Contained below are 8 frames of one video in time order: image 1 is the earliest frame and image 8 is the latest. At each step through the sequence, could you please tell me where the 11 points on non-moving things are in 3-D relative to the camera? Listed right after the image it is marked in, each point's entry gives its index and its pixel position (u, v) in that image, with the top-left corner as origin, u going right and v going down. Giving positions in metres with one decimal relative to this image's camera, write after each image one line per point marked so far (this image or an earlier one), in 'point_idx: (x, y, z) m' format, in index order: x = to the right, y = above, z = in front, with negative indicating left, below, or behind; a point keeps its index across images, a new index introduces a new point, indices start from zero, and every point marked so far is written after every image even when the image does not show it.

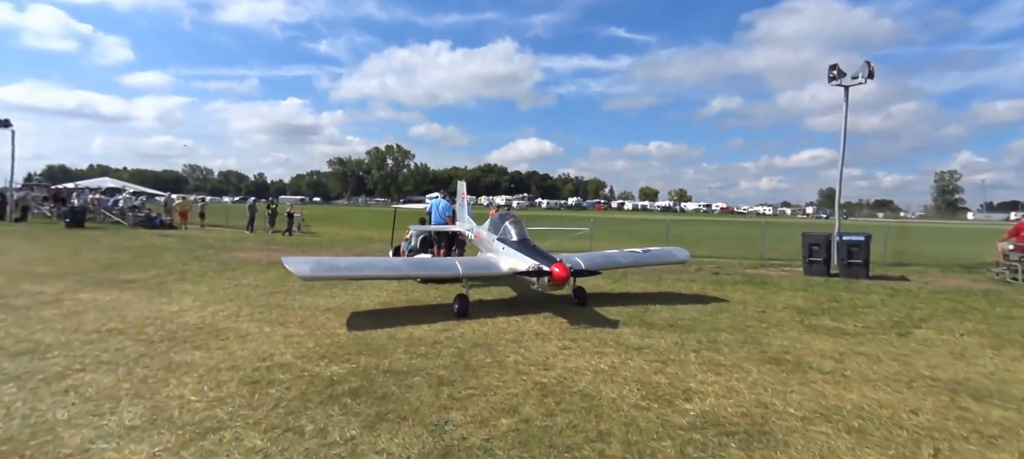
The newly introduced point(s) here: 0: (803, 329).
0: (+3.6, -1.2, +6.6) m
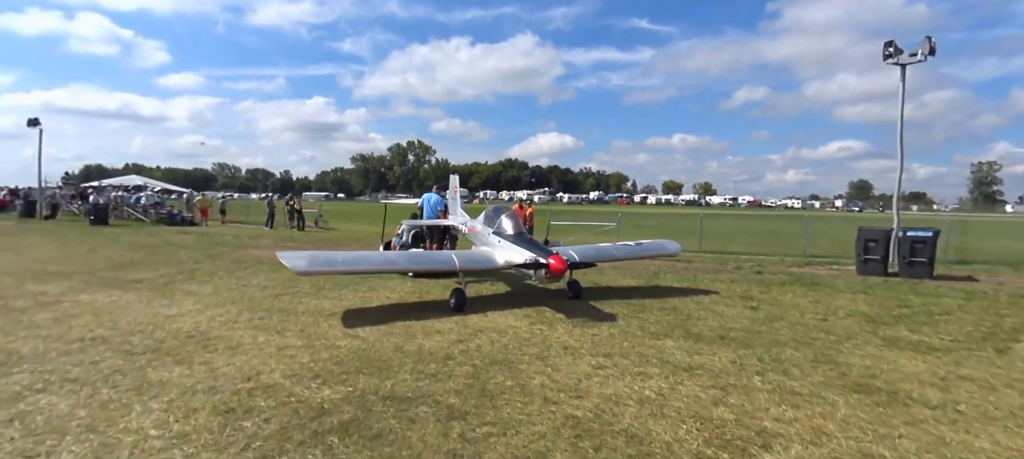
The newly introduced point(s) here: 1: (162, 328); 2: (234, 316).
0: (+3.9, -1.2, +5.6) m
1: (-4.9, -1.4, +7.3) m
2: (-4.2, -1.3, +8.0) m
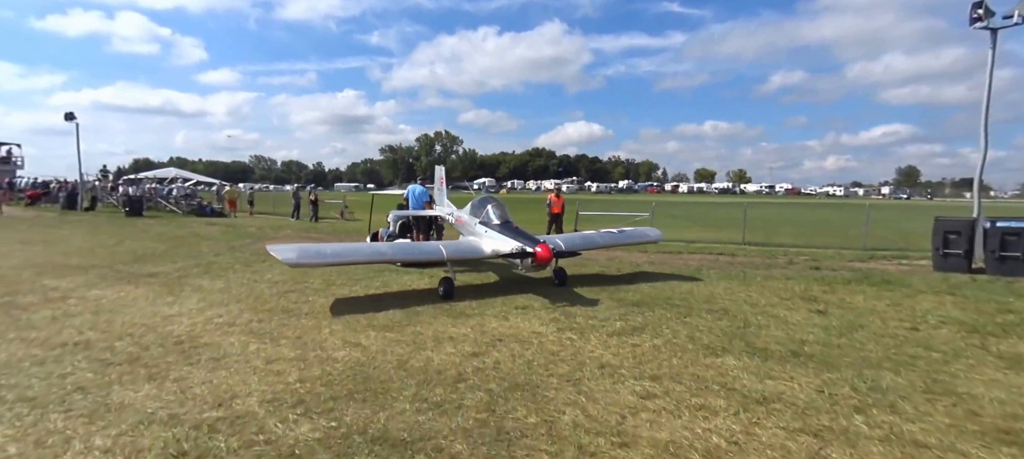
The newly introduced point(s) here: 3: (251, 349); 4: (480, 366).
0: (+4.1, -1.1, +4.4) m
1: (-4.5, -1.3, +6.6) m
2: (-3.9, -1.2, +7.3) m
3: (-2.7, -1.2, +5.4) m
4: (-0.3, -1.2, +4.6) m
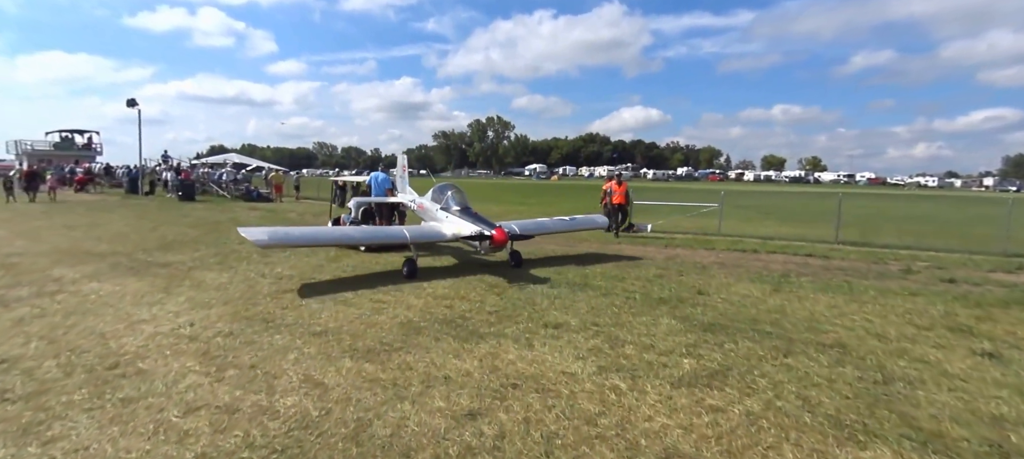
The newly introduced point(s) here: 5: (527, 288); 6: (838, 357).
0: (+4.1, -1.2, +2.4) m
1: (-4.3, -1.2, +5.5) m
2: (-3.5, -1.1, +6.0) m
3: (-2.5, -1.2, +4.0) m
4: (-0.2, -1.2, +3.0) m
5: (+0.3, -0.8, +7.4) m
6: (+2.8, -1.1, +4.4) m
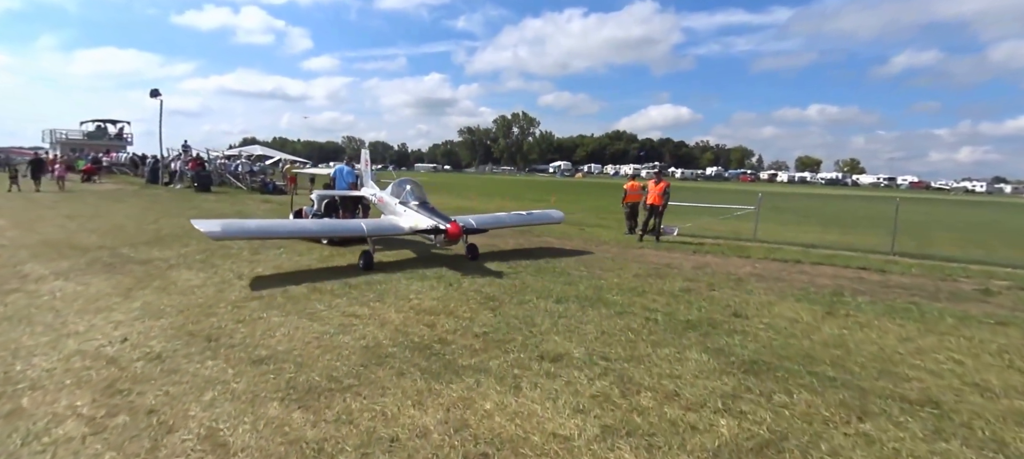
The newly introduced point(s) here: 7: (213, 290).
0: (+3.9, -1.4, +1.1) m
1: (-4.3, -1.2, +4.6) m
2: (-3.6, -1.1, +5.1) m
3: (-2.7, -1.2, +3.1) m
4: (-0.4, -1.3, +1.9) m
5: (+0.3, -0.9, +6.3) m
6: (+2.6, -1.2, +3.2) m
7: (-4.1, -0.8, +7.1) m
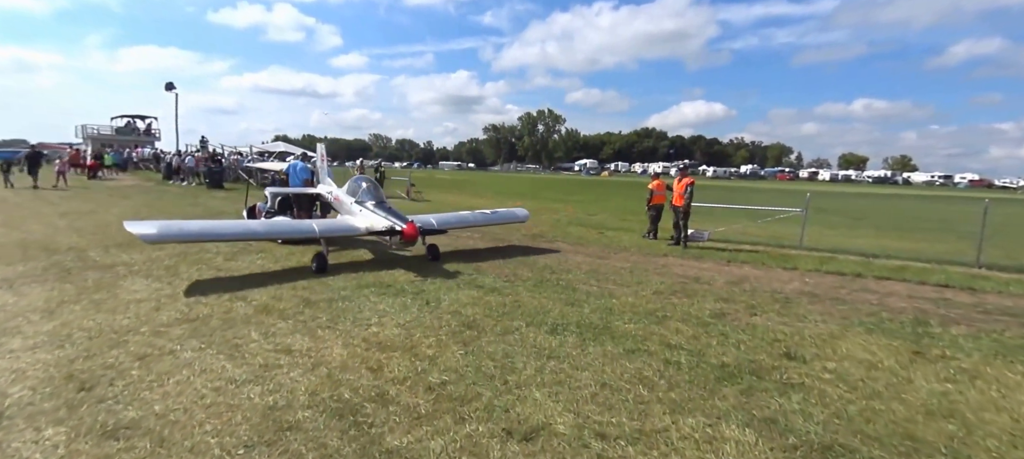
0: (+3.5, -1.5, -0.4) m
1: (-4.6, -1.2, +3.5) m
2: (-3.8, -1.2, +4.0) m
3: (-3.0, -1.3, +1.9) m
4: (-0.8, -1.4, +0.6) m
5: (+0.1, -1.0, +5.0) m
6: (+2.3, -1.3, +1.7) m
7: (-4.1, -0.9, +6.0) m
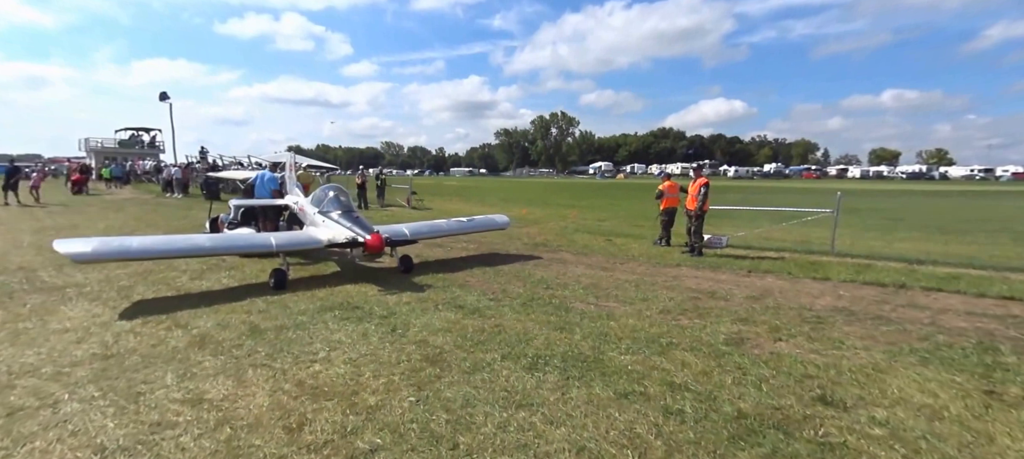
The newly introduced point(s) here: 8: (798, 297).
0: (+3.1, -1.5, -1.4) m
1: (-4.9, -1.4, +2.8) m
2: (-4.1, -1.3, +3.2) m
3: (-3.3, -1.4, +1.1) m
4: (-1.2, -1.5, -0.2) m
5: (-0.1, -1.1, +4.1) m
6: (+2.0, -1.4, +0.8) m
7: (-4.4, -1.1, +5.3) m
8: (+3.7, -0.9, +6.7) m
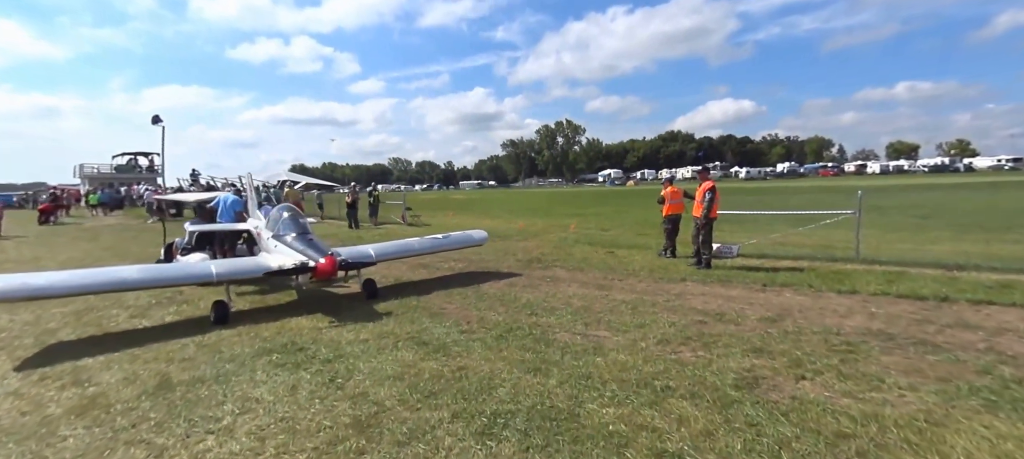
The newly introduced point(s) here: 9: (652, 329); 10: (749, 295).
0: (+2.6, -1.5, -2.4) m
1: (-5.2, -1.8, +2.0) m
2: (-4.4, -1.6, +2.4) m
3: (-3.8, -1.7, +0.3) m
4: (-1.6, -1.6, -1.1) m
5: (-0.5, -1.3, +3.2) m
6: (+1.5, -1.4, -0.2) m
7: (-4.7, -1.5, +4.5) m
8: (+3.4, -1.0, +5.7) m
9: (+1.5, -1.1, +5.6) m
10: (+3.1, -0.9, +6.9) m
